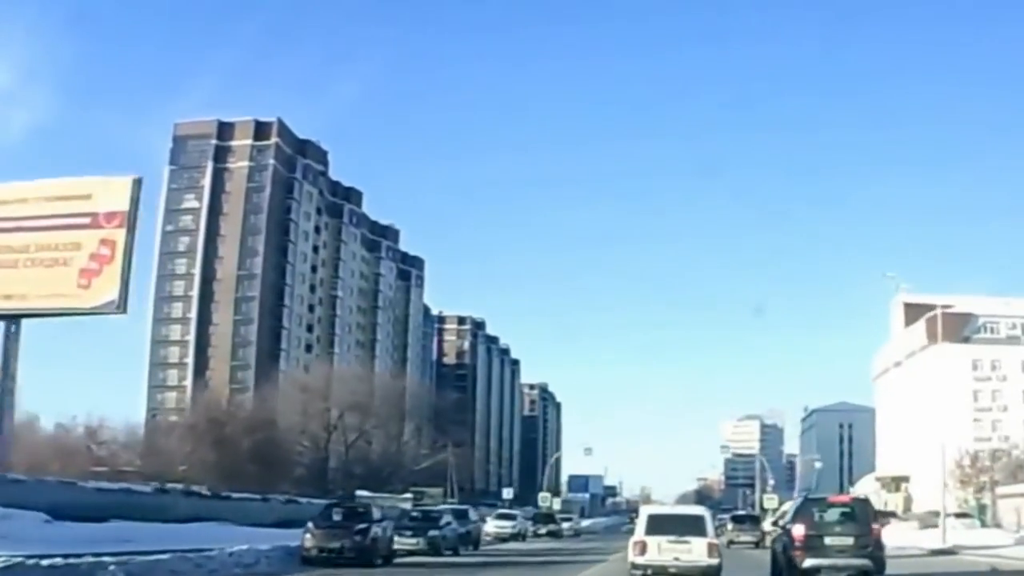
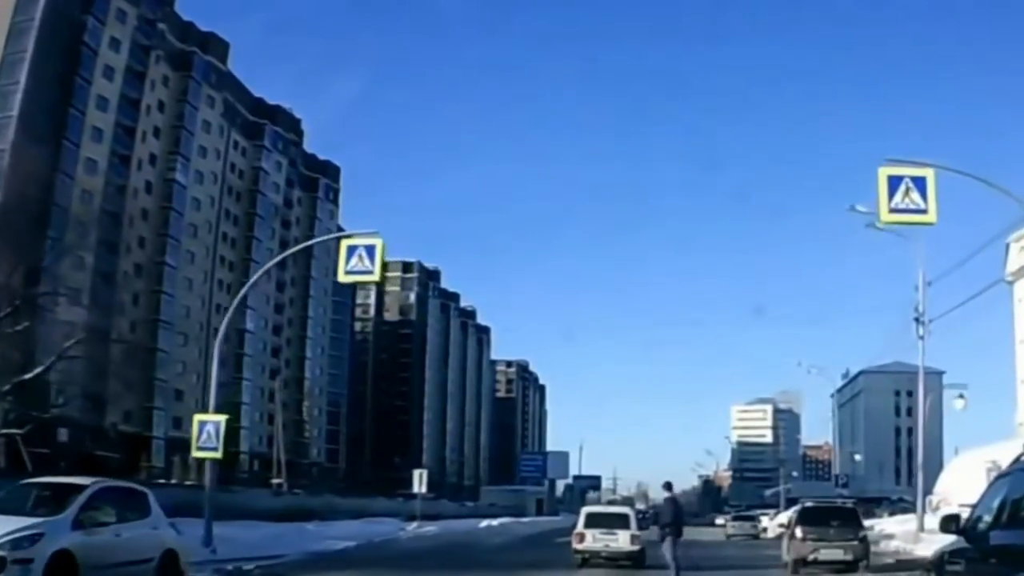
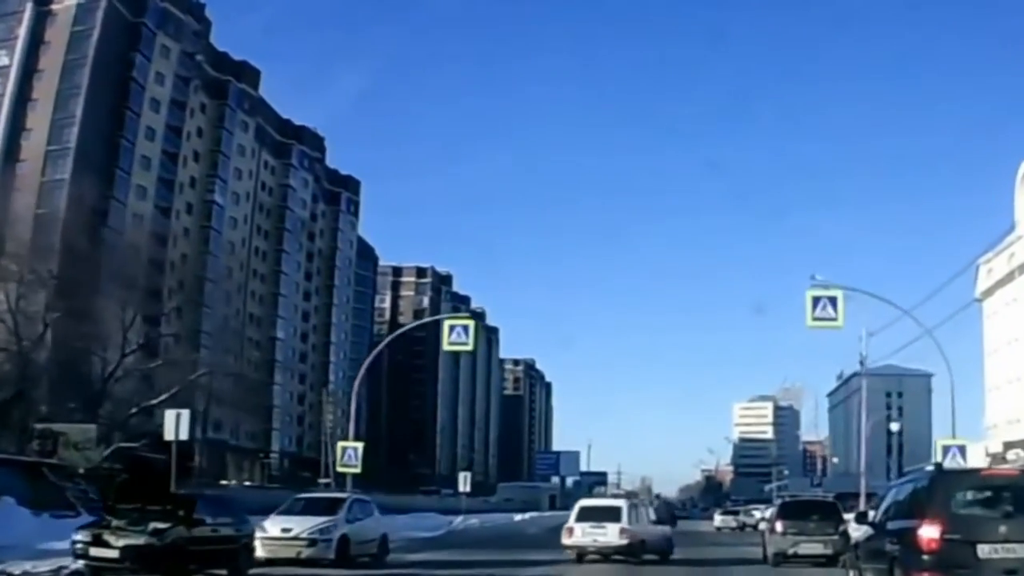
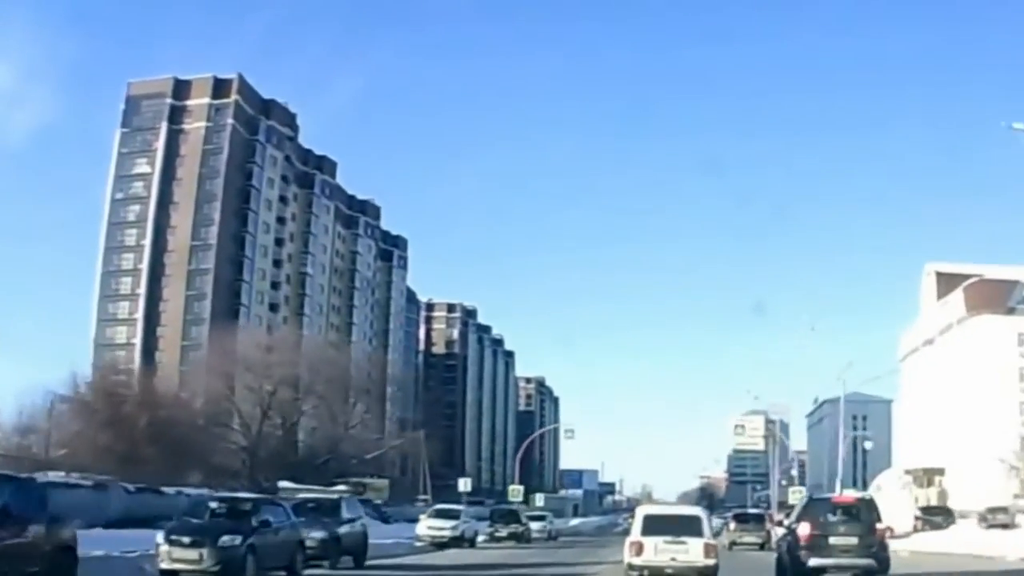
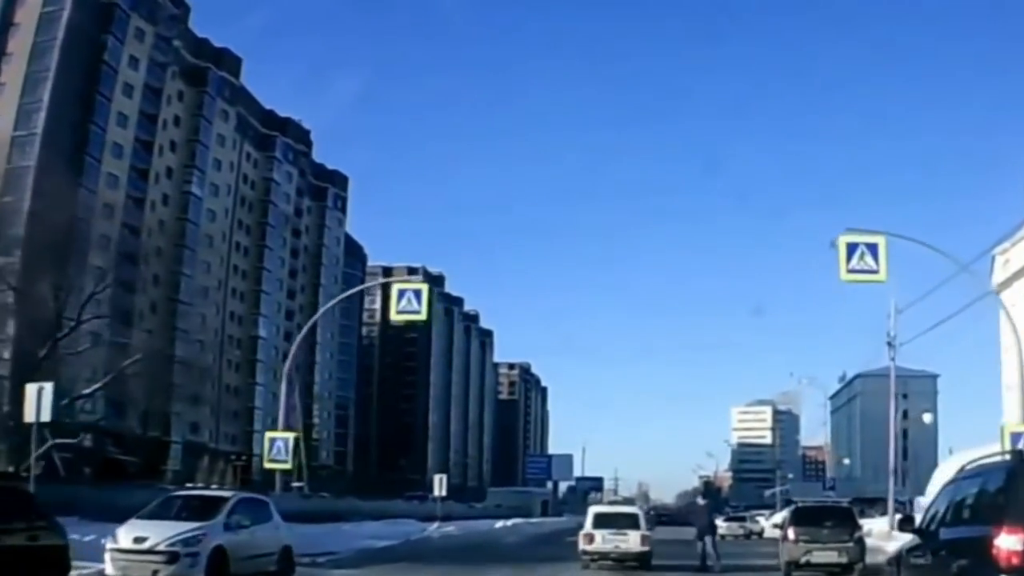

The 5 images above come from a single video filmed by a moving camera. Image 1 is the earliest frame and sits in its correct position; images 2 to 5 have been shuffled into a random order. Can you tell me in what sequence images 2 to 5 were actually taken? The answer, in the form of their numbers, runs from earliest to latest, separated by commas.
4, 3, 5, 2
